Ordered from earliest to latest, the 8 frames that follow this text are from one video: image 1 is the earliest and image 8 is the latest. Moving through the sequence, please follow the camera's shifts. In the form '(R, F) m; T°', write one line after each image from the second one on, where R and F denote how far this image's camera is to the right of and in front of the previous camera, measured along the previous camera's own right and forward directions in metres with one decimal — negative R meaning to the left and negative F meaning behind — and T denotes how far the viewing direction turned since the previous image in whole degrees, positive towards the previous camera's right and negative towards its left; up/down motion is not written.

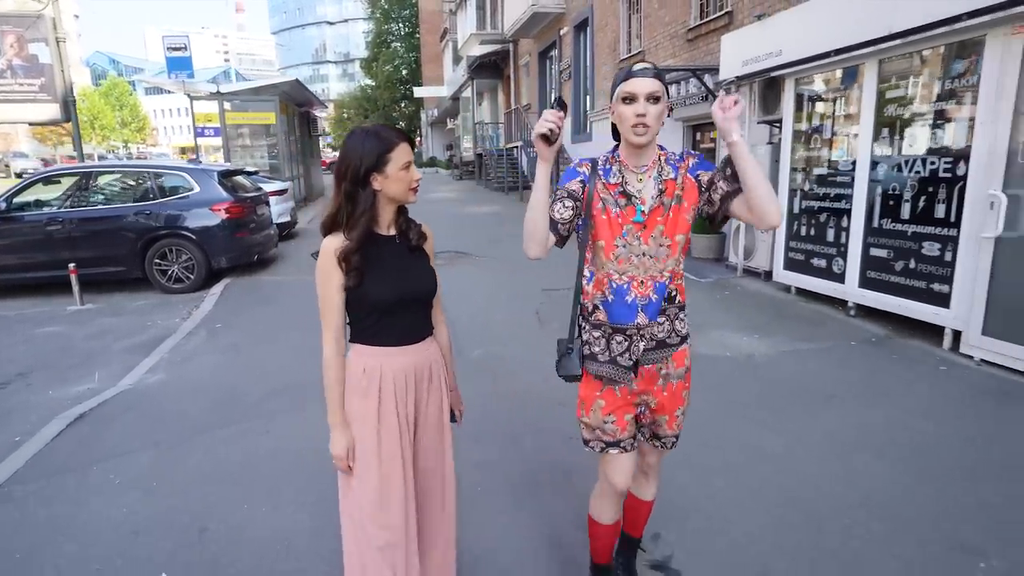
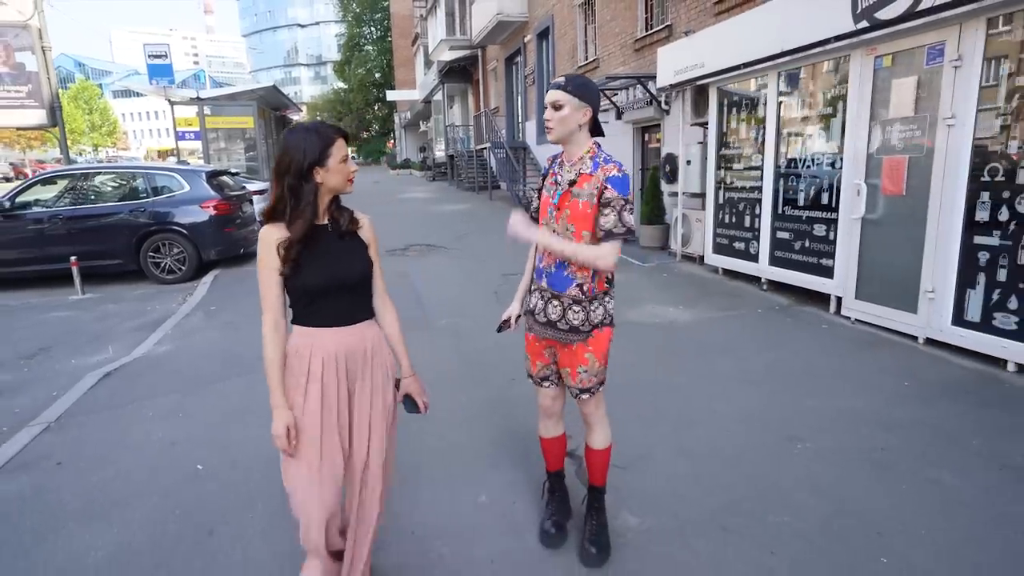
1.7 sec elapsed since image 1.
(+0.2, -0.9) m; +2°
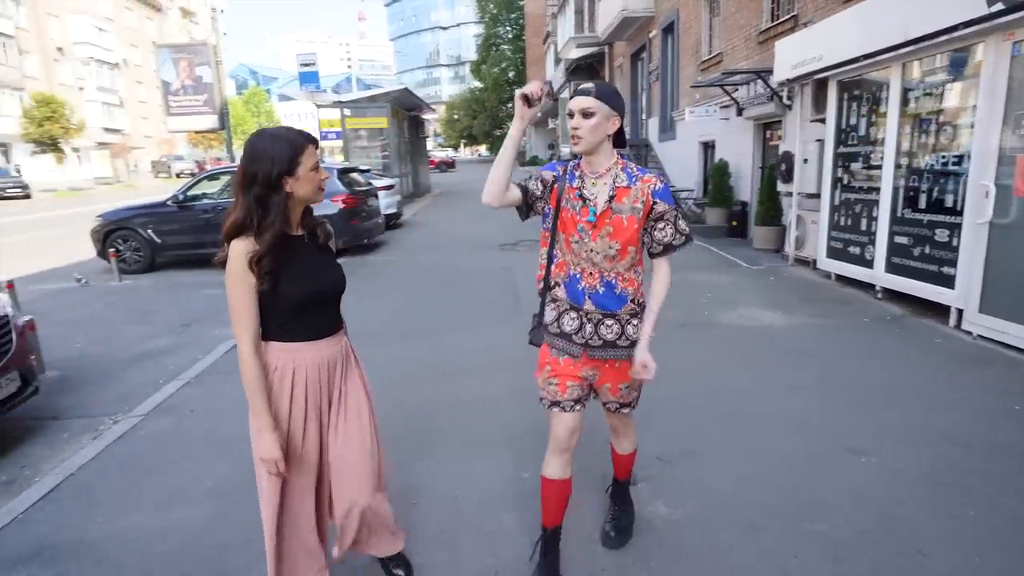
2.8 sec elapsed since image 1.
(+0.4, -0.2) m; -12°
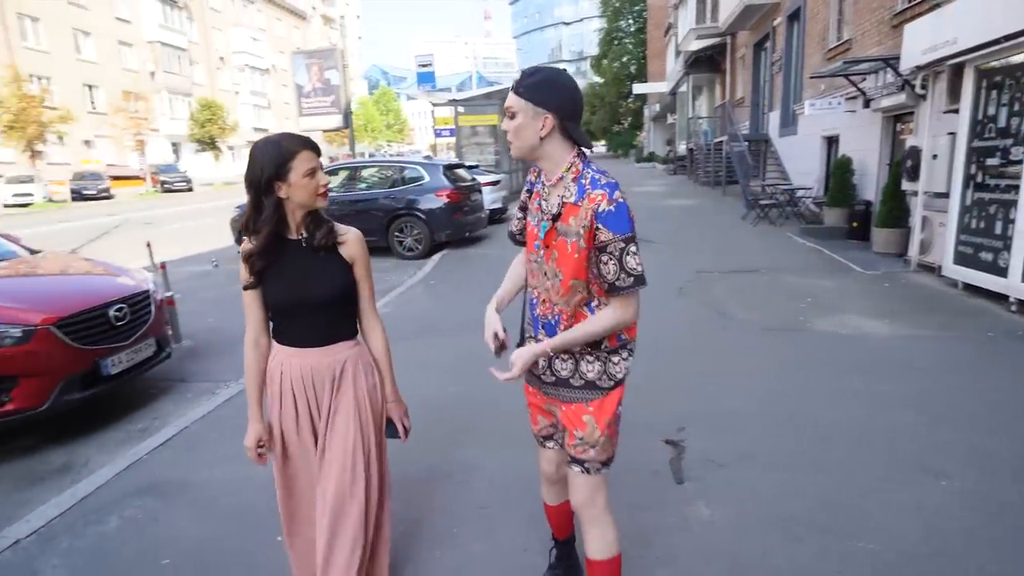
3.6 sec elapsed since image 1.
(+0.3, -0.1) m; -11°
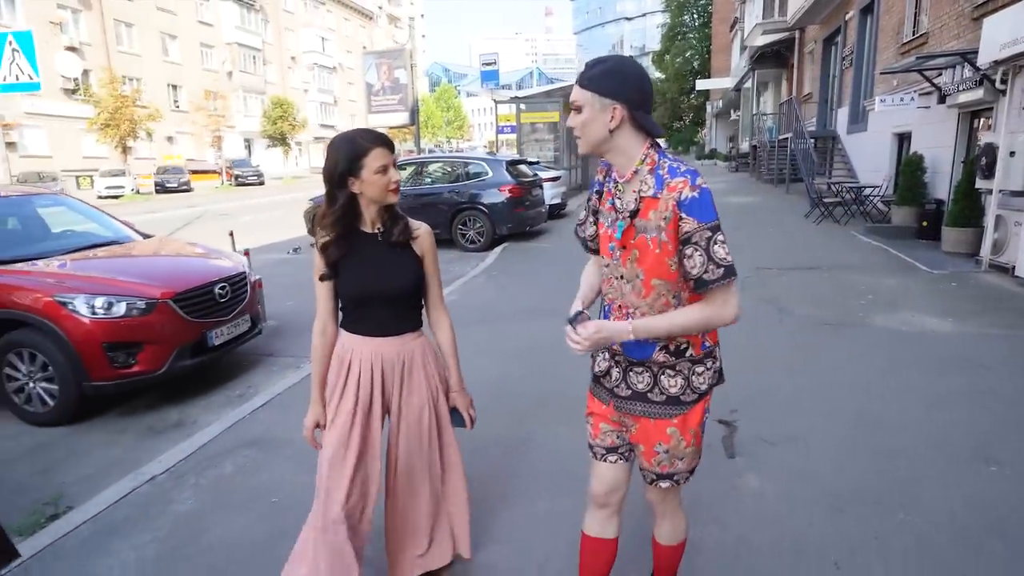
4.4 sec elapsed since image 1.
(-0.1, -0.3) m; -5°
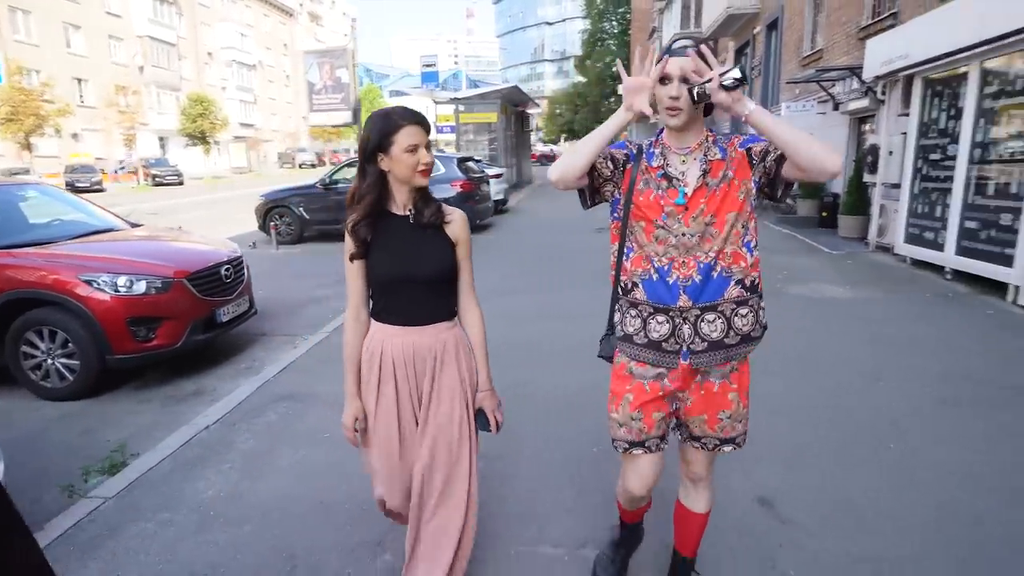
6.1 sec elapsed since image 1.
(-0.5, -0.7) m; +7°
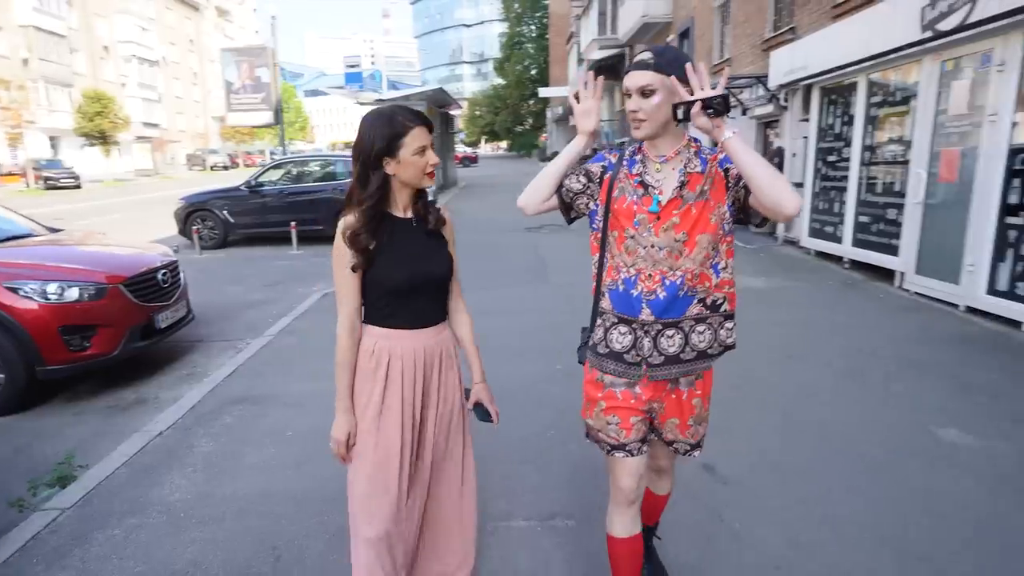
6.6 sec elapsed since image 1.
(-0.2, -0.2) m; +7°
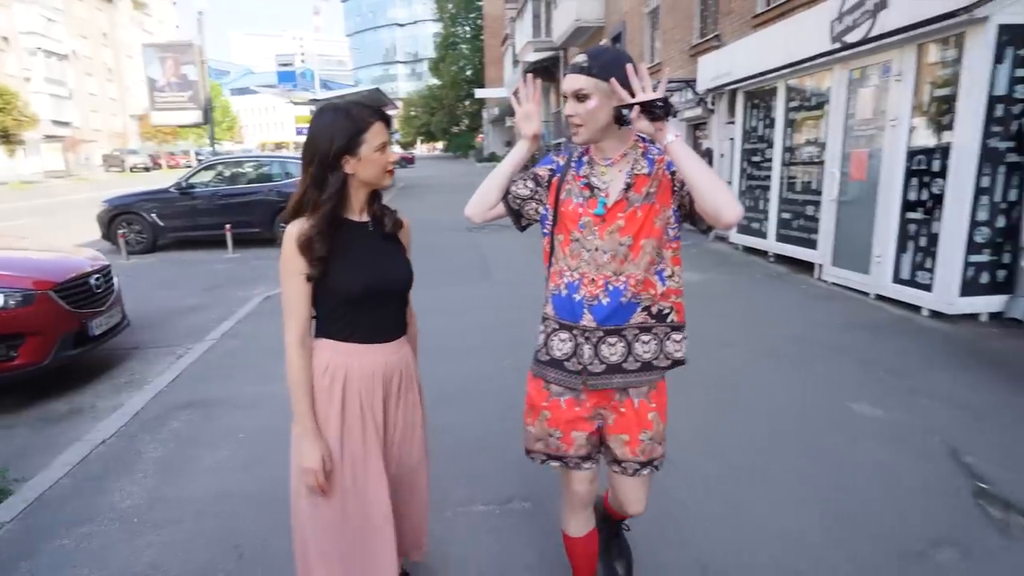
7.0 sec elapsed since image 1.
(-0.1, -0.1) m; +6°
